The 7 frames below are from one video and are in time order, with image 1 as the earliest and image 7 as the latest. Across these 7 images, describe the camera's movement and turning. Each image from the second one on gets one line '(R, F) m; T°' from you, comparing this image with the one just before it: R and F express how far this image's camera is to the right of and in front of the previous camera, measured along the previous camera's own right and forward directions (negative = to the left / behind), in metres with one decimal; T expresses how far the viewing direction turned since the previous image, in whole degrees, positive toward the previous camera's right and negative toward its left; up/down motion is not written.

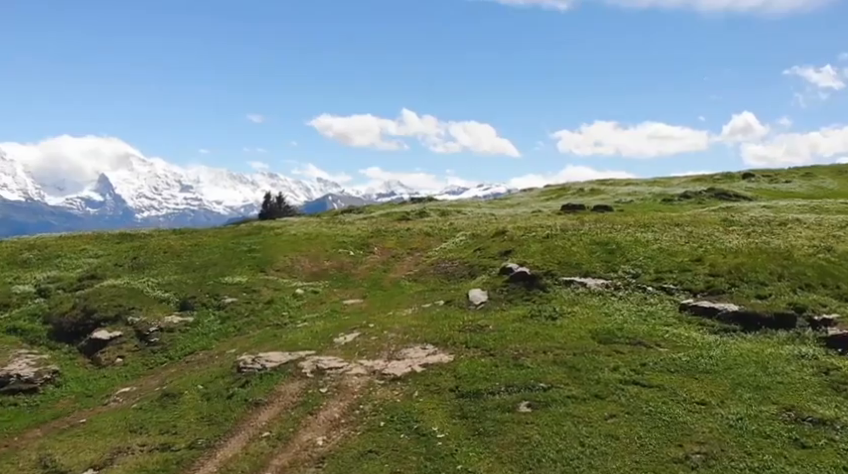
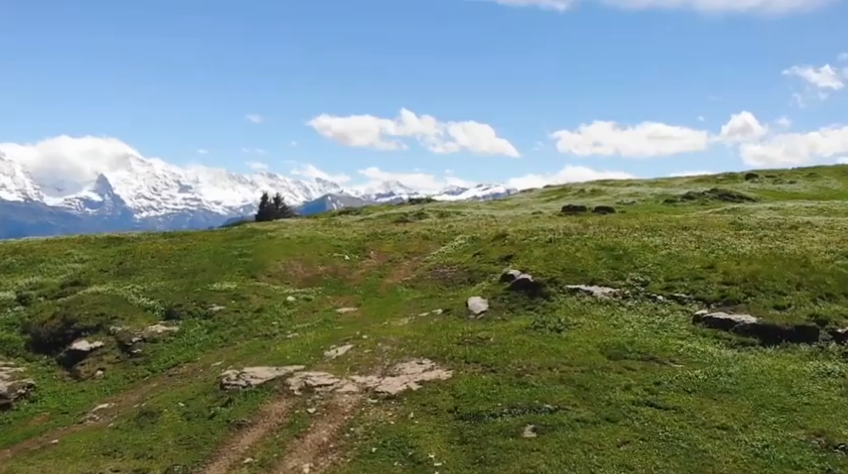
(+0.1, +3.0) m; 0°
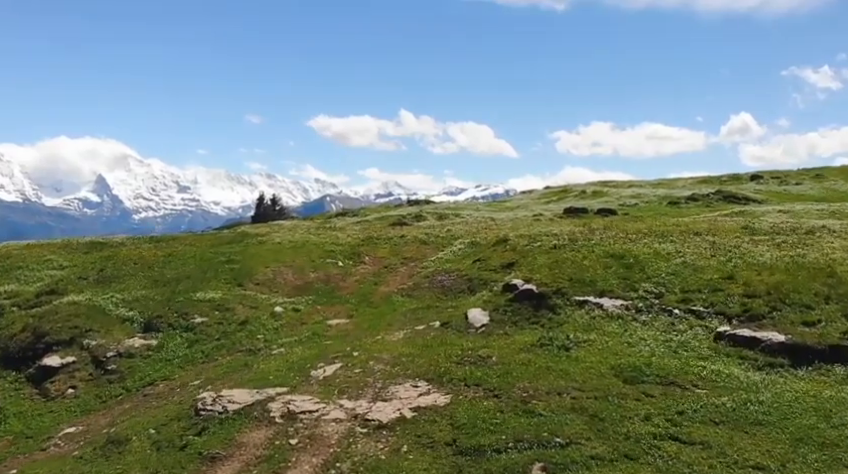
(+0.2, +4.0) m; 0°
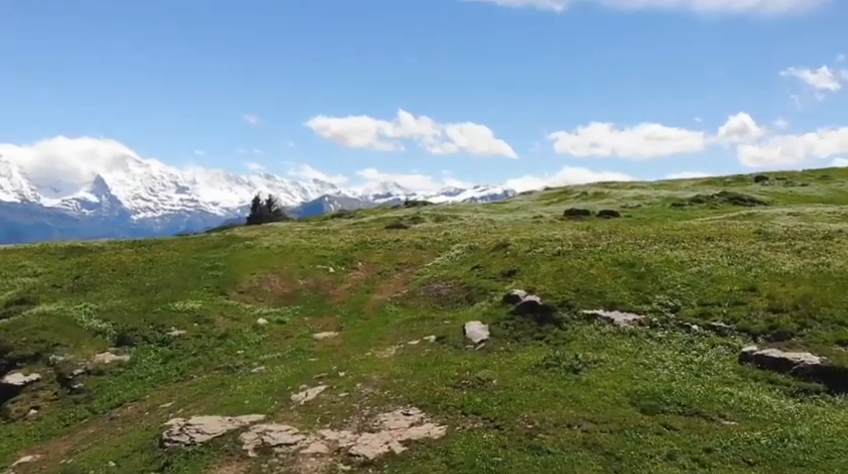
(+0.3, +4.2) m; 0°
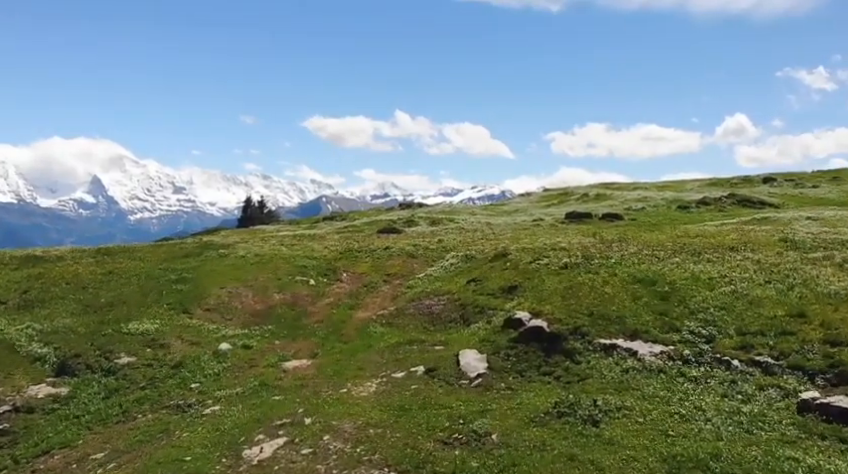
(+0.6, +7.4) m; 0°
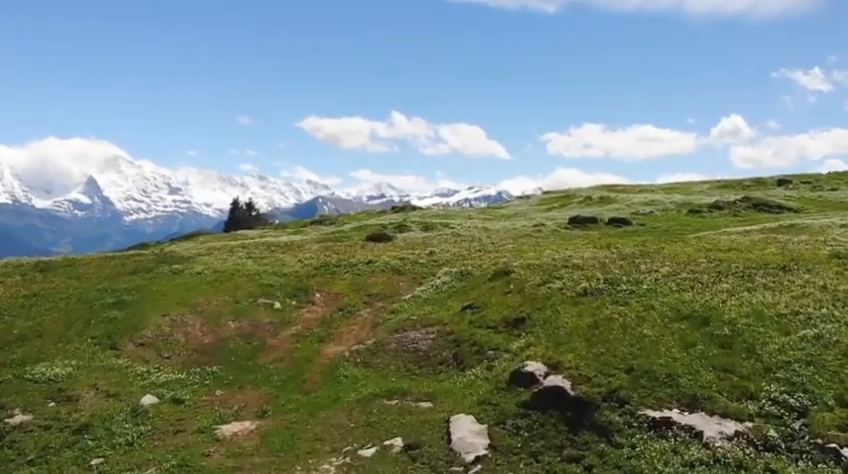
(+0.7, +10.8) m; 0°
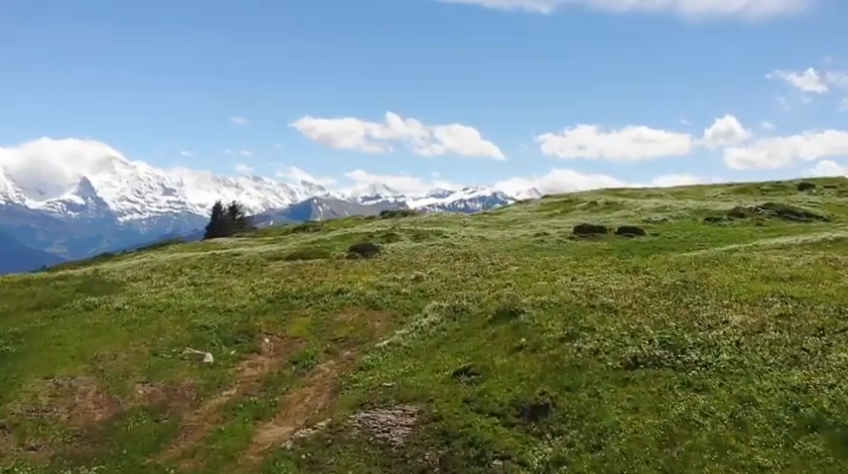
(+0.8, +13.8) m; 0°
